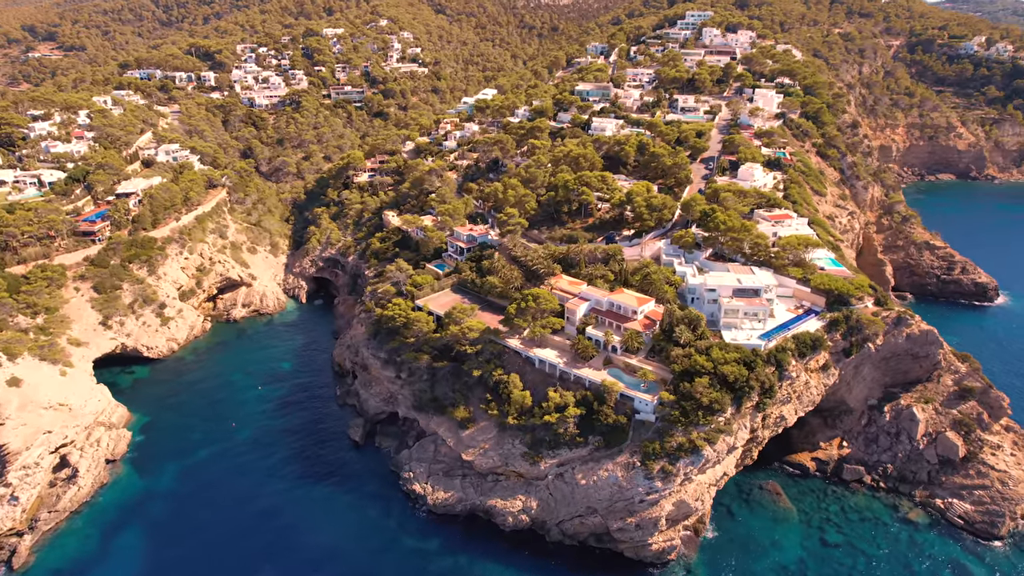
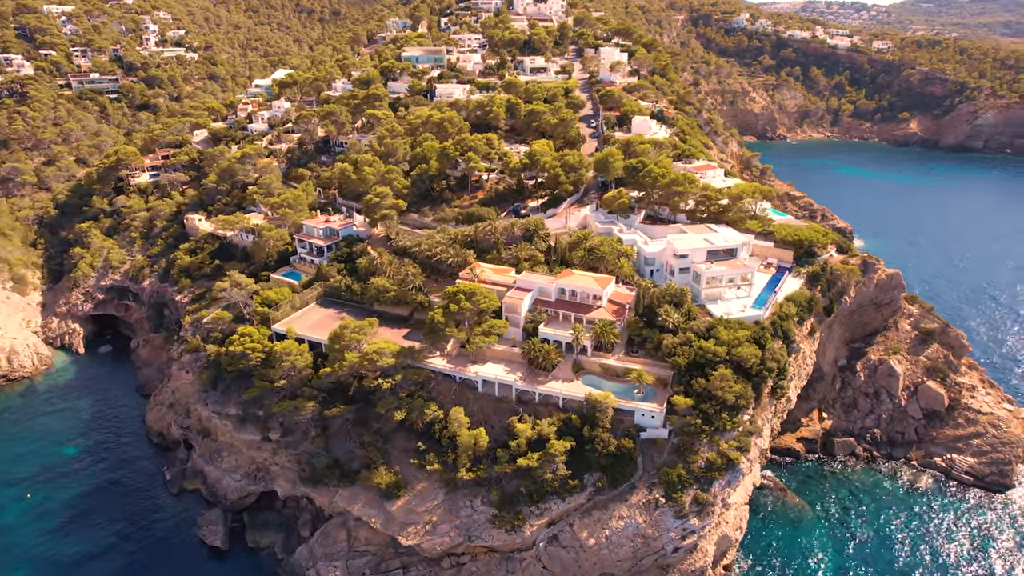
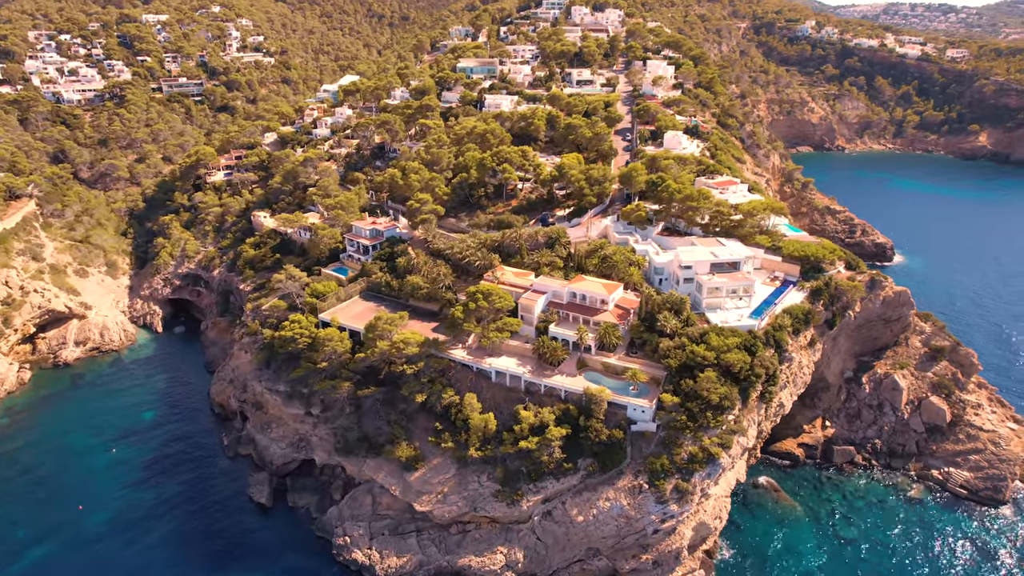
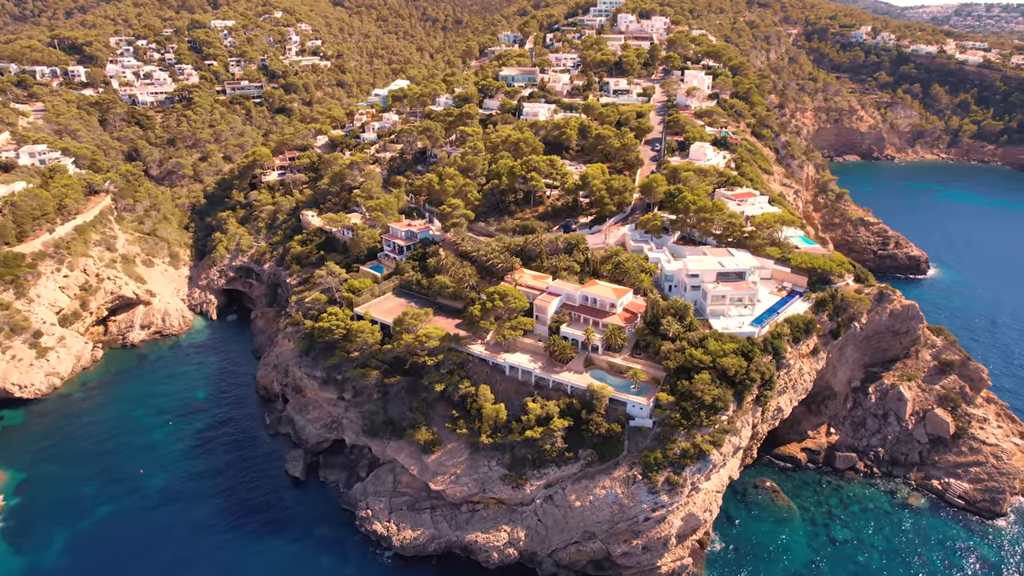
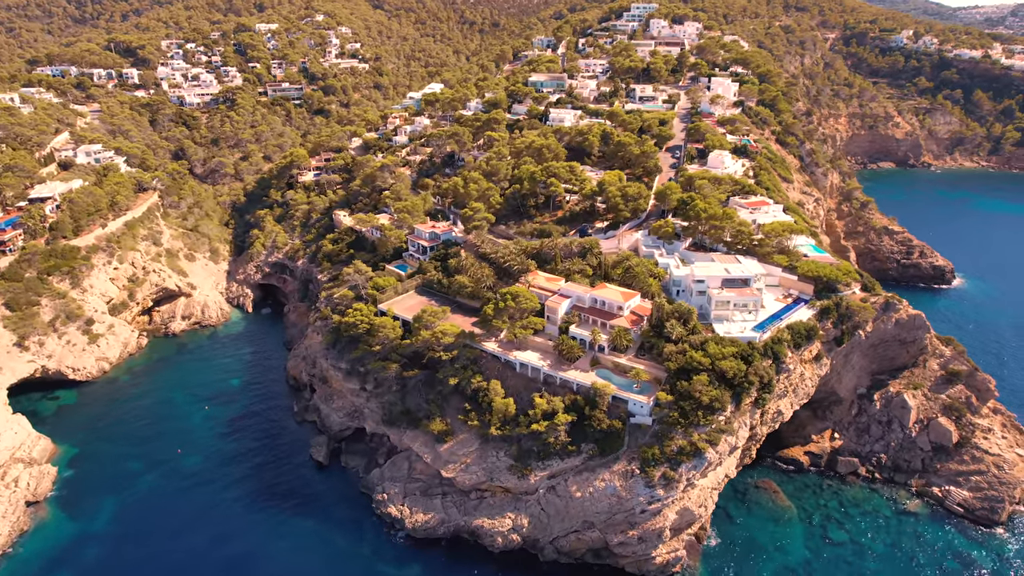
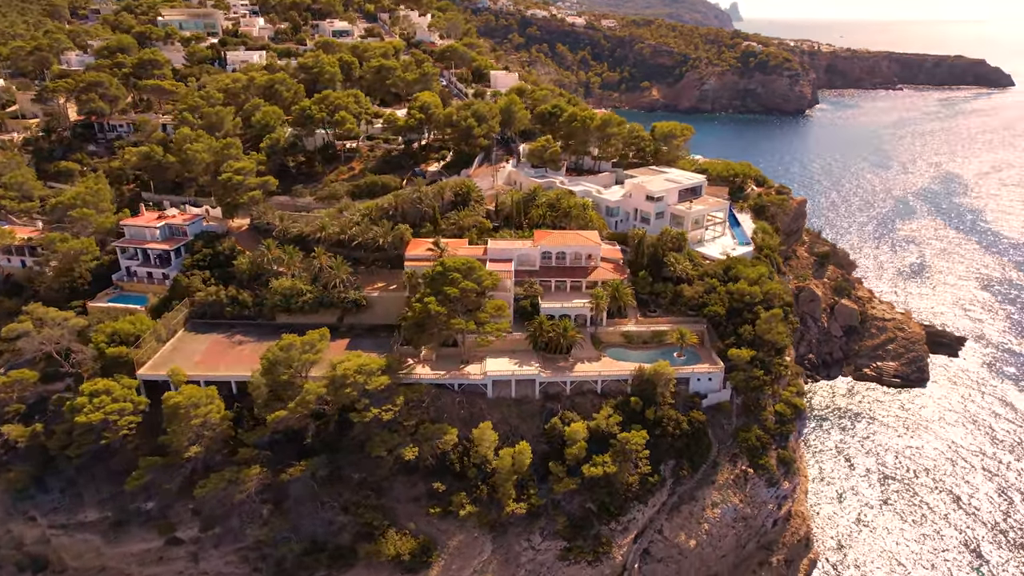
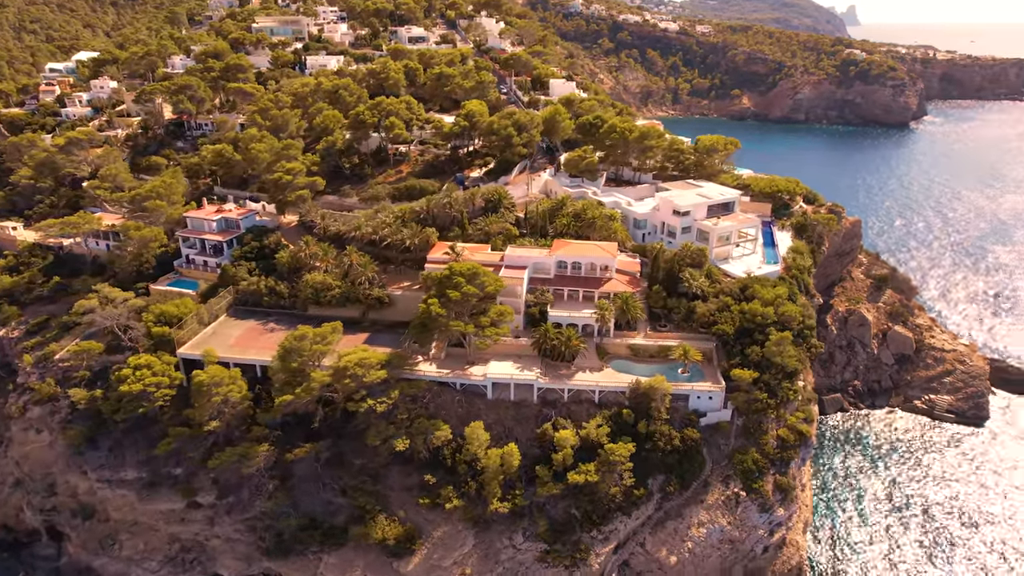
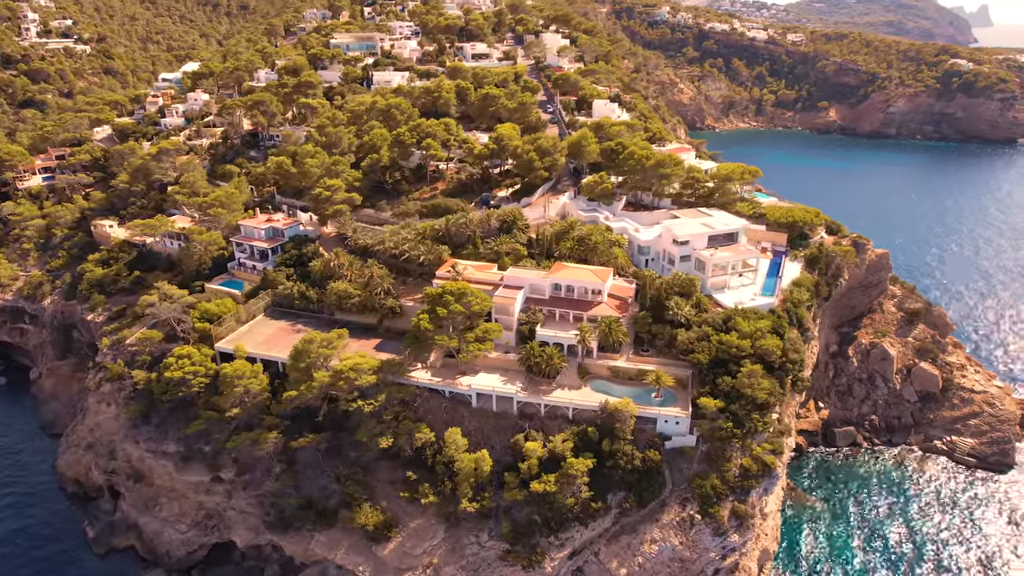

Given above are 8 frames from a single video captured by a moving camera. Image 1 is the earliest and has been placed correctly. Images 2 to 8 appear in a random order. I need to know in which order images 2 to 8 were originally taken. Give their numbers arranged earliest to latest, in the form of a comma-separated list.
5, 4, 3, 2, 8, 7, 6
